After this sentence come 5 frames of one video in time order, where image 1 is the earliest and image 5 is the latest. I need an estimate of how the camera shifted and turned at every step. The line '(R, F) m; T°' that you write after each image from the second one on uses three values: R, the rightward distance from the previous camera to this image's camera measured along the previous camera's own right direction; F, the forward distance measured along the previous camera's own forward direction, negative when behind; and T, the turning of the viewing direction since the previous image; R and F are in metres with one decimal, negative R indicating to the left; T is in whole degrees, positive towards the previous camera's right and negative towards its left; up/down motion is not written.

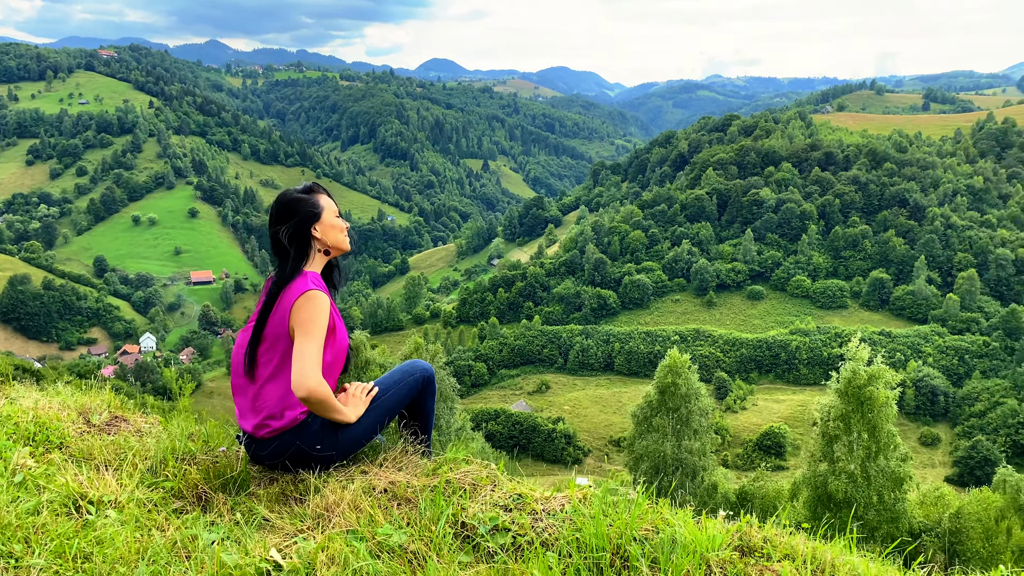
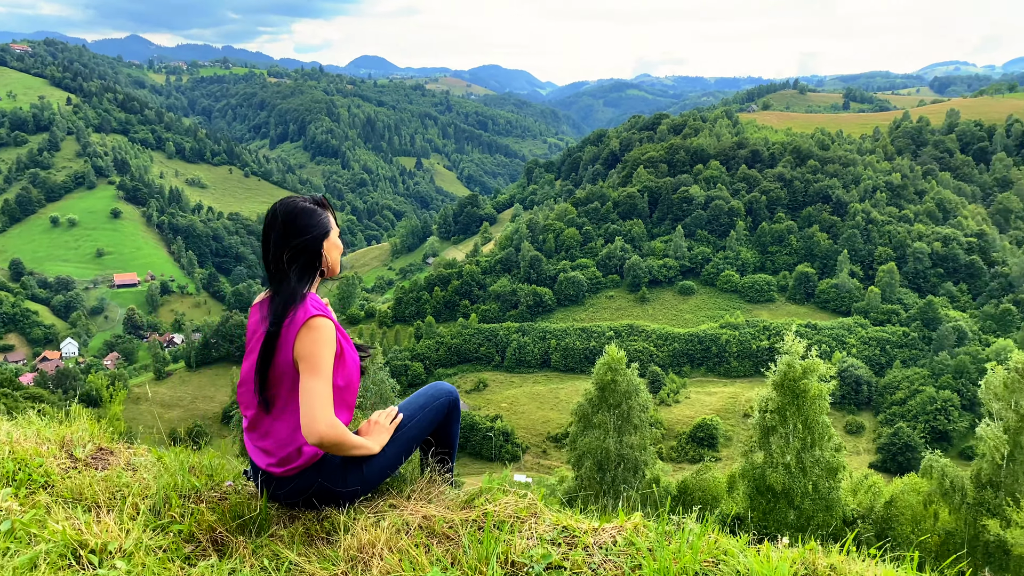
(-0.4, +0.2) m; +4°
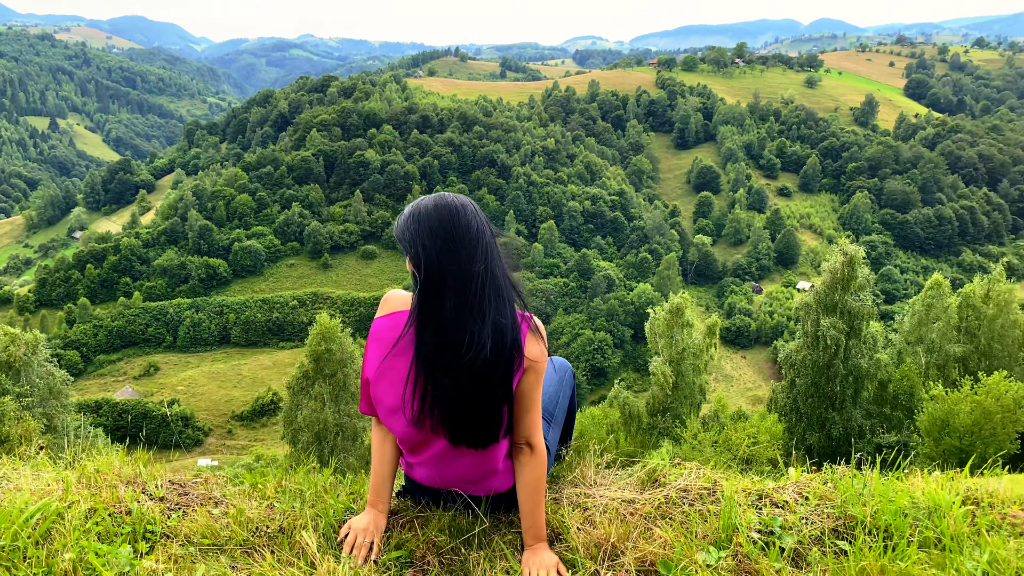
(-1.7, +0.4) m; +21°
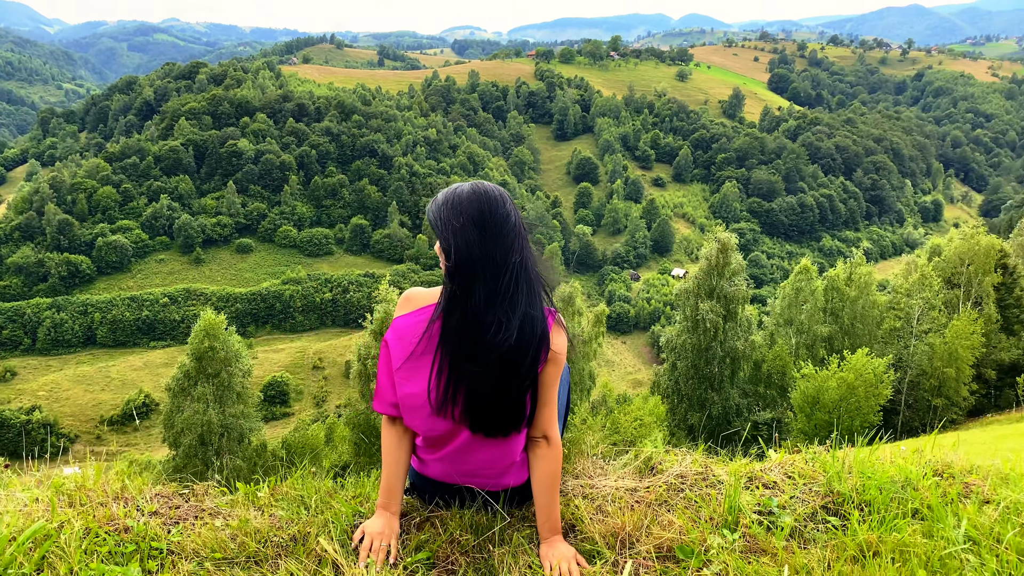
(-0.4, 0.0) m; +8°
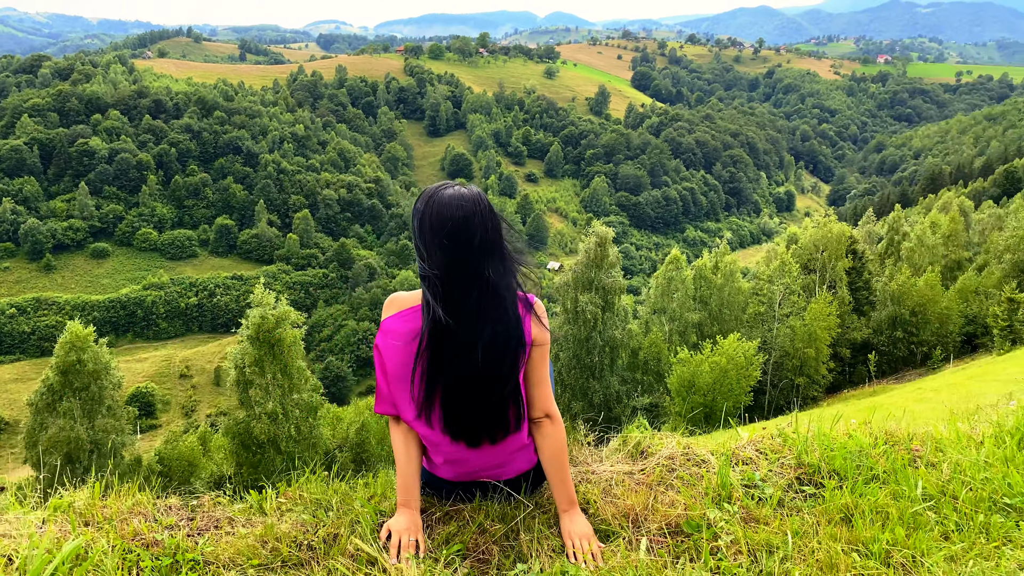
(-0.5, -0.1) m; +8°
